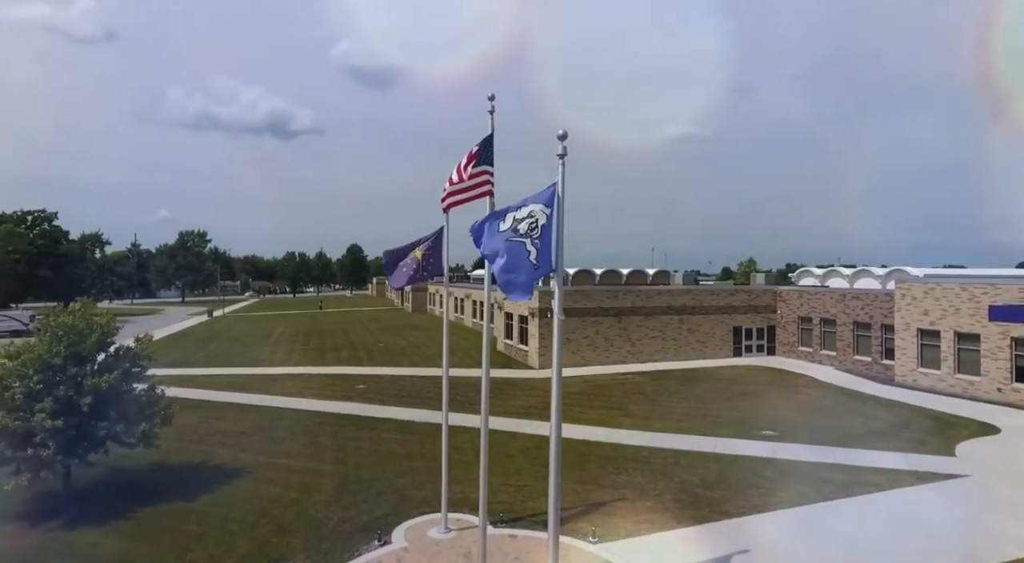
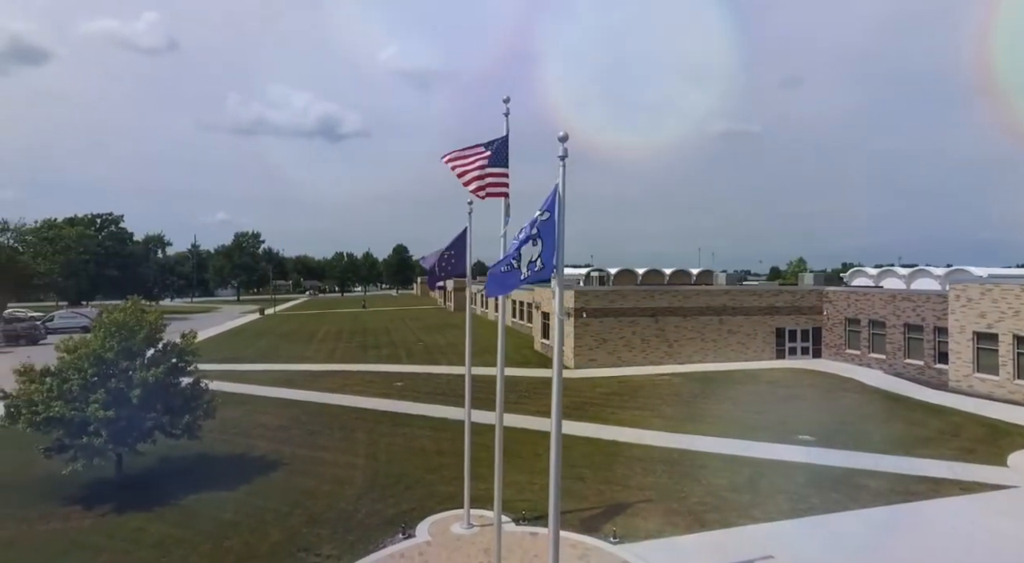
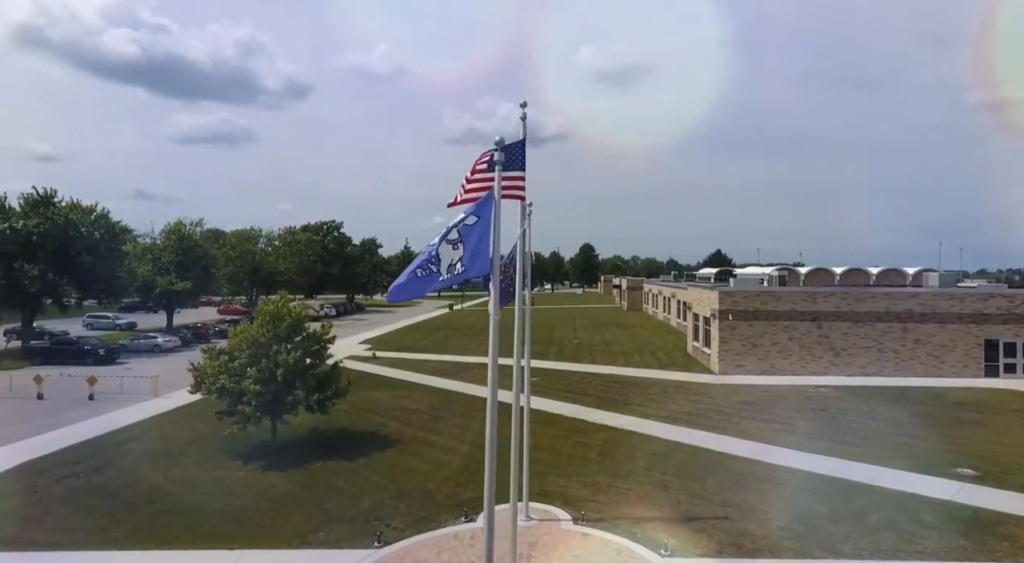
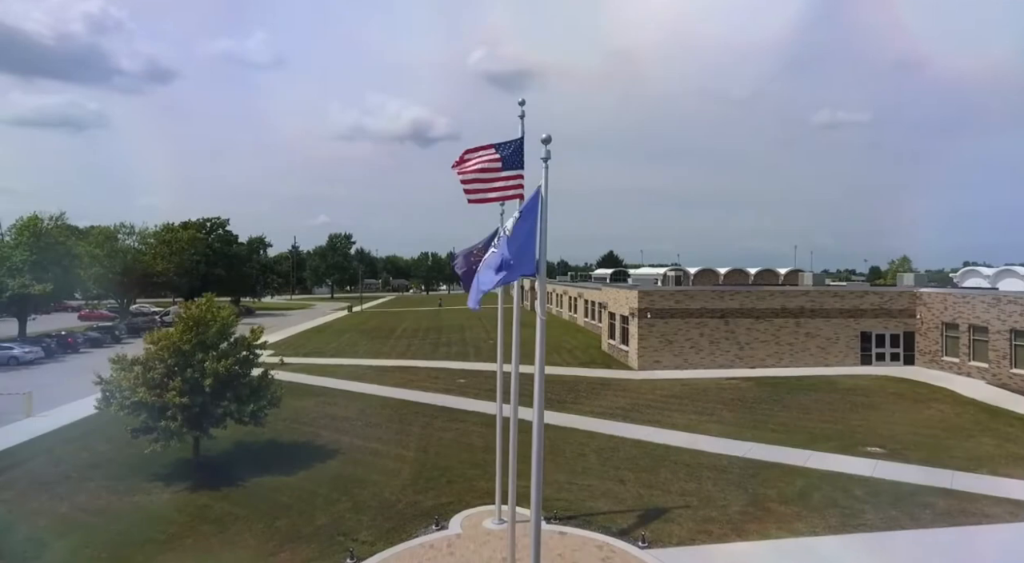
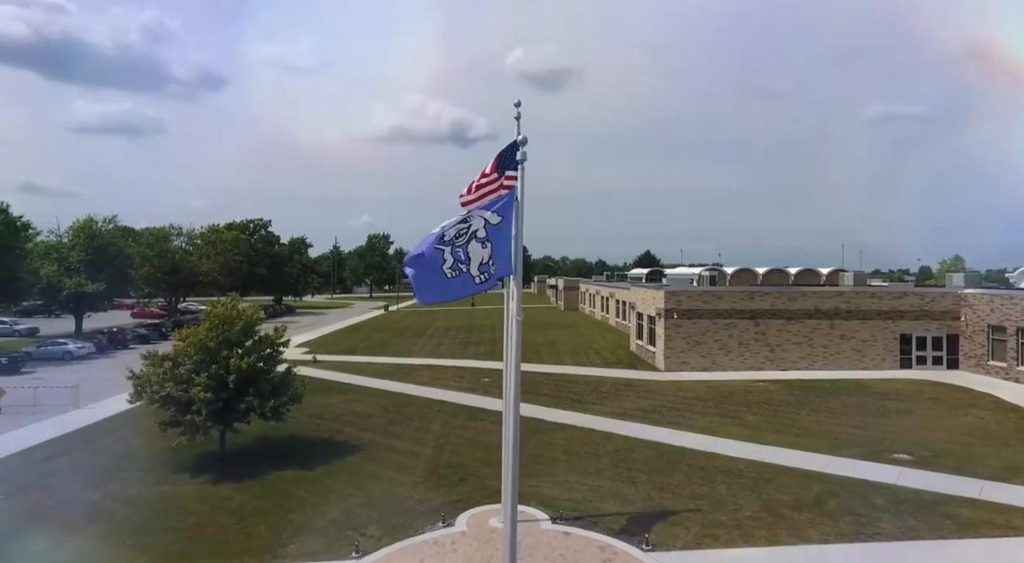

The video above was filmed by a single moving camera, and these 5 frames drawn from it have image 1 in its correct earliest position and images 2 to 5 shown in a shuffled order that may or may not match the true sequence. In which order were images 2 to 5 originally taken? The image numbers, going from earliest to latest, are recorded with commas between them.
2, 4, 5, 3
